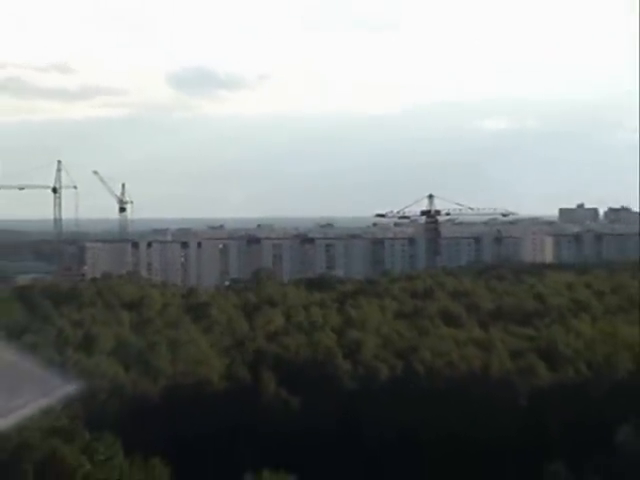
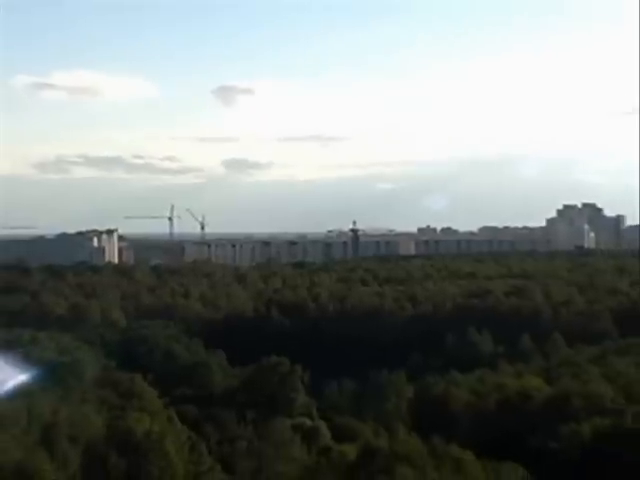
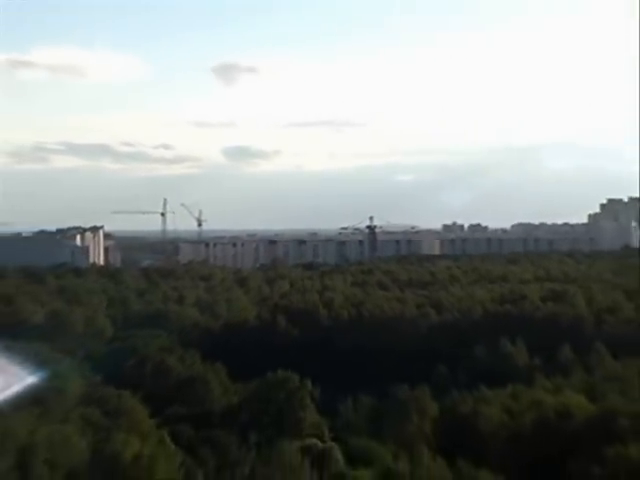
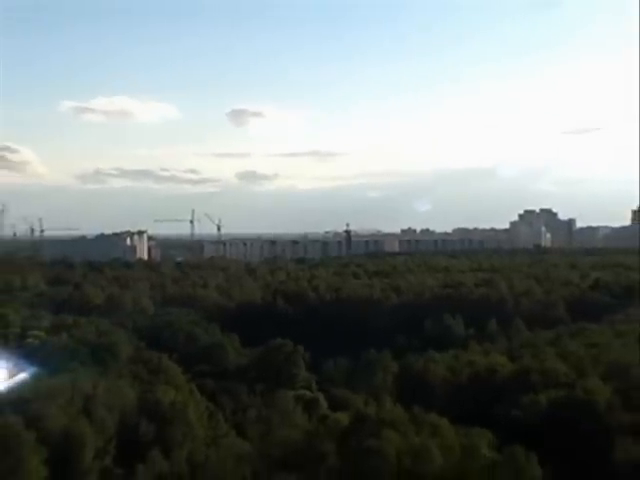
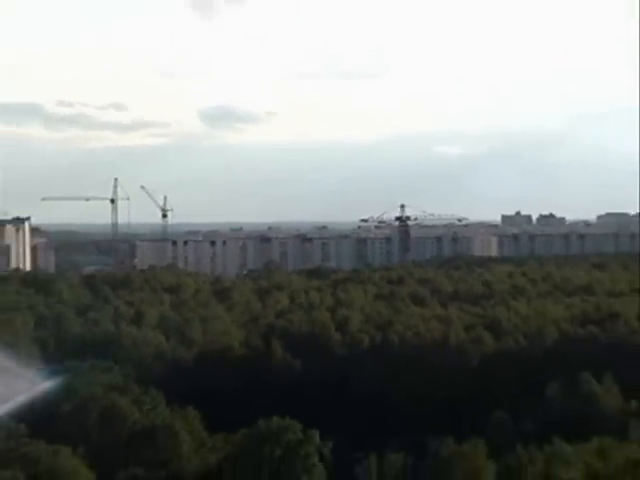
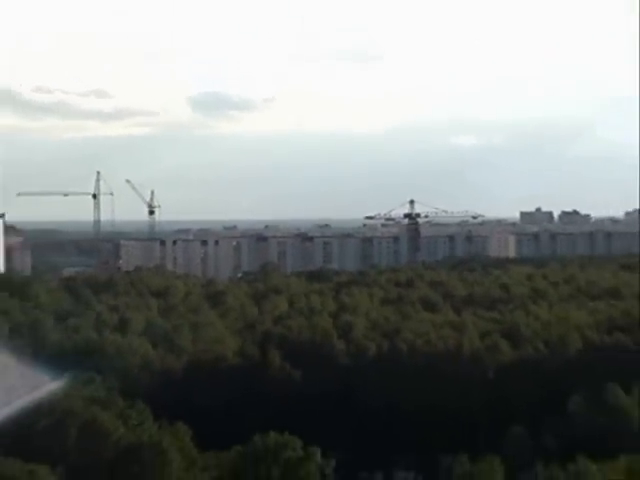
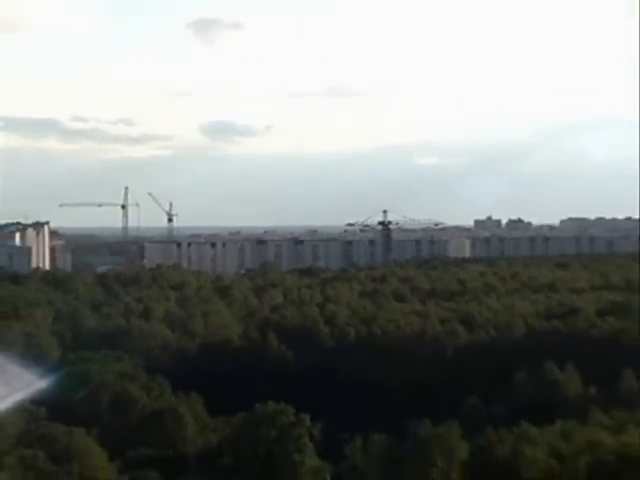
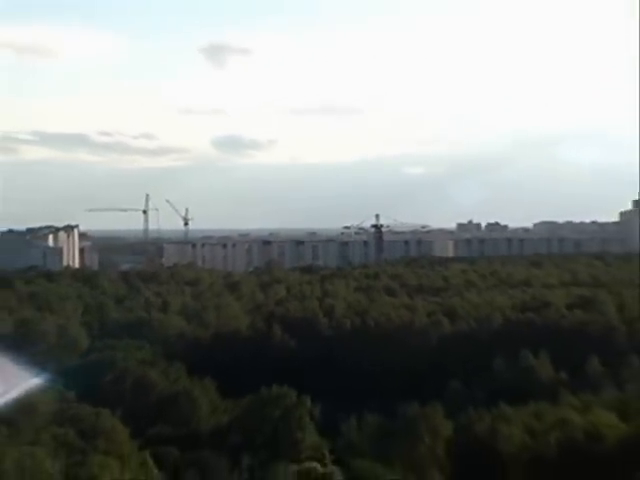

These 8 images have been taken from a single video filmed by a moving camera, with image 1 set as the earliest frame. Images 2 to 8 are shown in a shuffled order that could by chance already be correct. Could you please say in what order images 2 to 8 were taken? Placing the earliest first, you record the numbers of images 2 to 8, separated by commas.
6, 5, 7, 8, 3, 2, 4
